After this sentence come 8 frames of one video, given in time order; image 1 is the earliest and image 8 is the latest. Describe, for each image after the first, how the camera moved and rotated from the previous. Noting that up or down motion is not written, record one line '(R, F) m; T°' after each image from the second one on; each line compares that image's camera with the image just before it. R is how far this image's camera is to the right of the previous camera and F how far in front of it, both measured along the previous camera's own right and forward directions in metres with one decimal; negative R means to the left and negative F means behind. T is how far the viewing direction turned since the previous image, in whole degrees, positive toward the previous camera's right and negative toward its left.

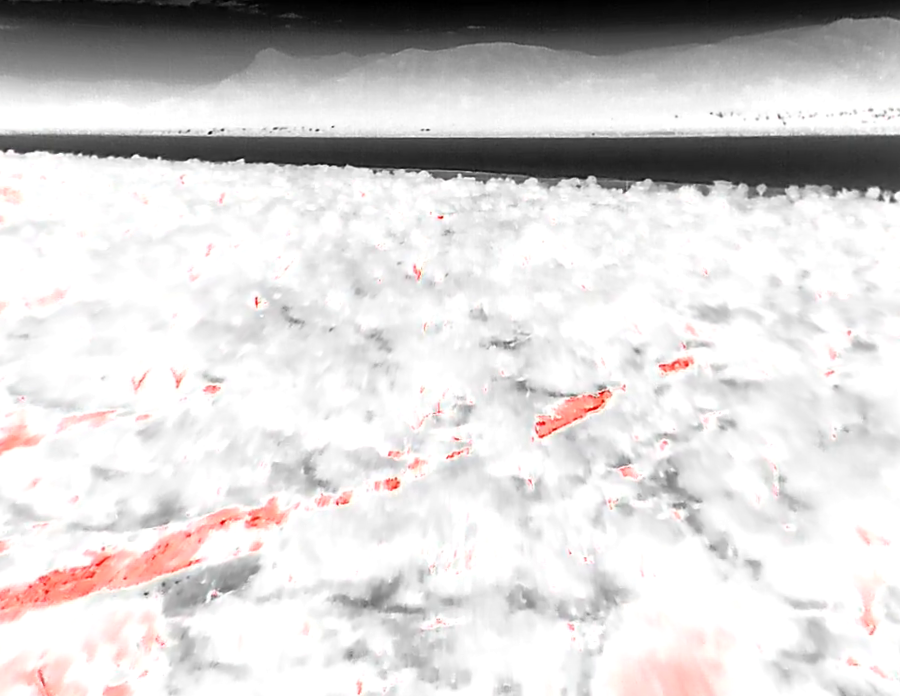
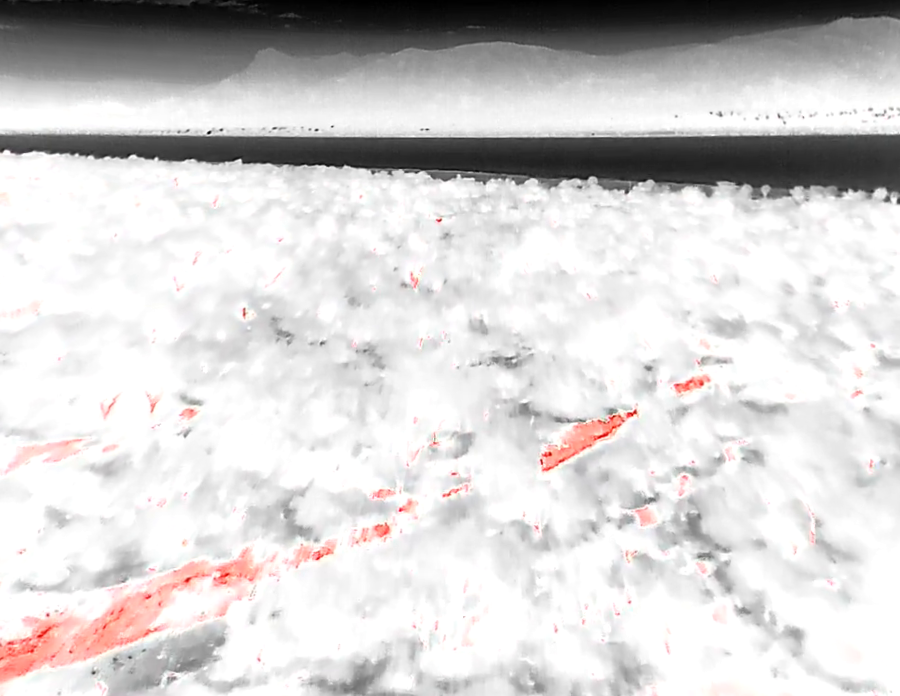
(0.0, +0.4) m; 0°
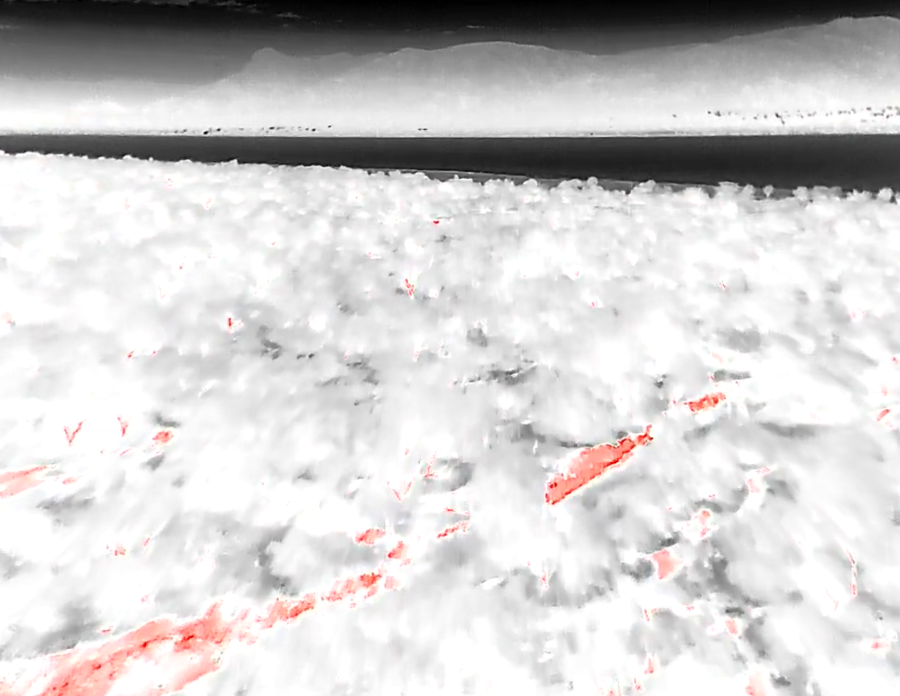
(0.0, +0.4) m; 0°
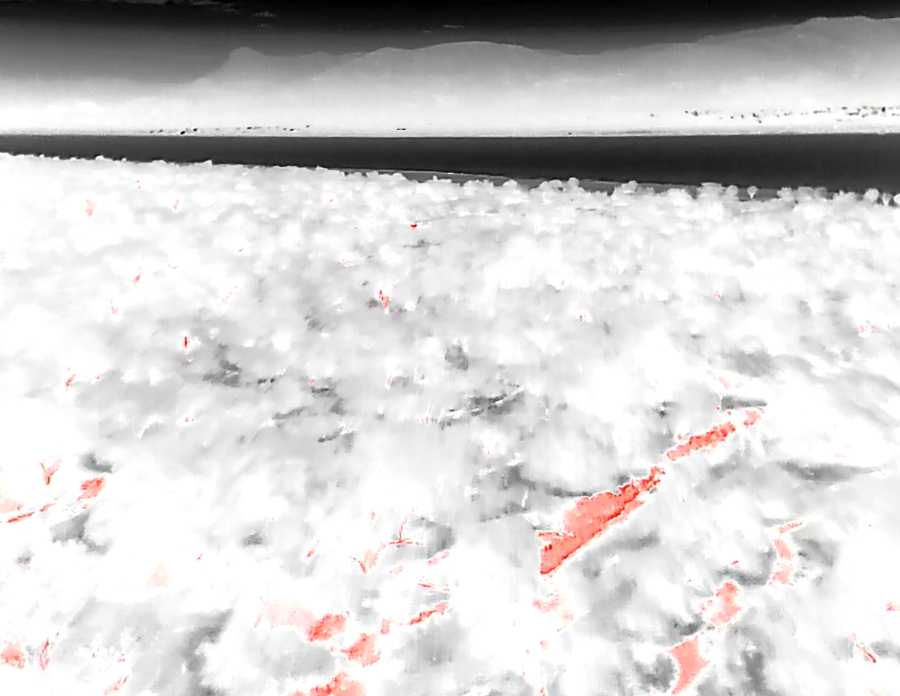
(0.0, +0.6) m; +2°
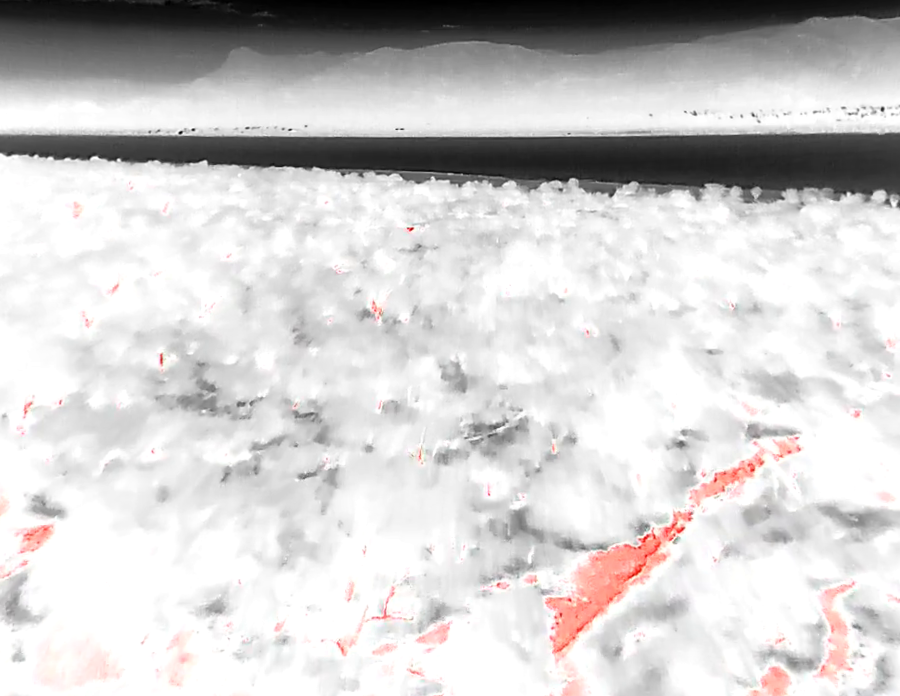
(0.0, +0.4) m; 0°
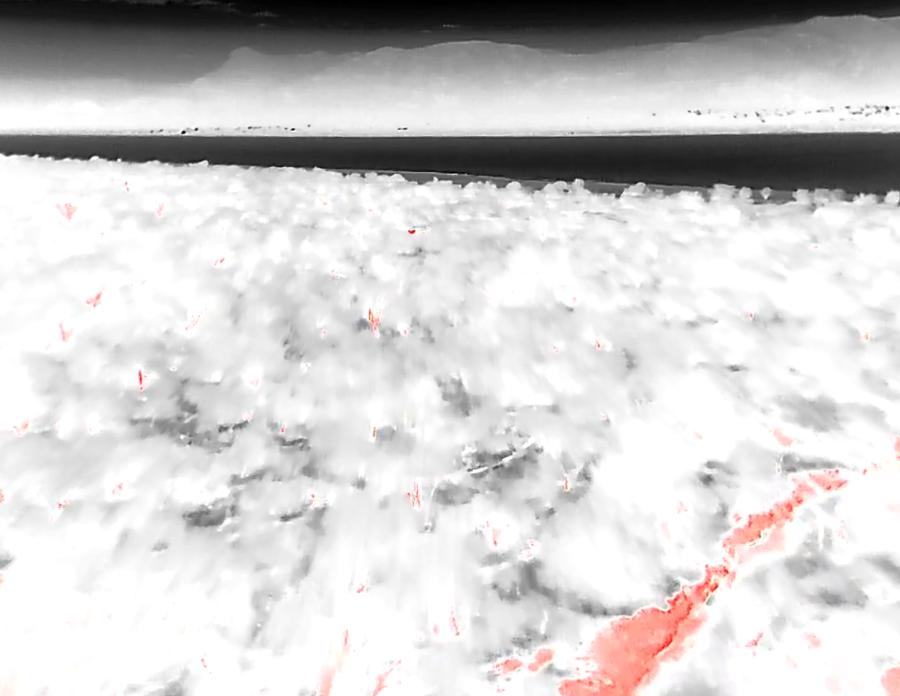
(0.0, +0.4) m; 0°
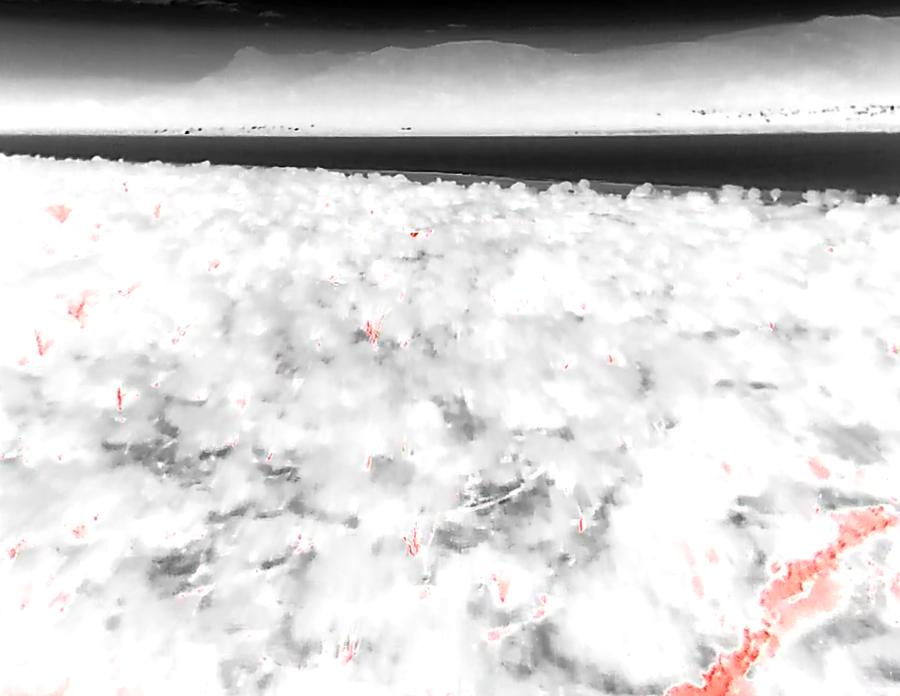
(0.0, +0.4) m; 0°
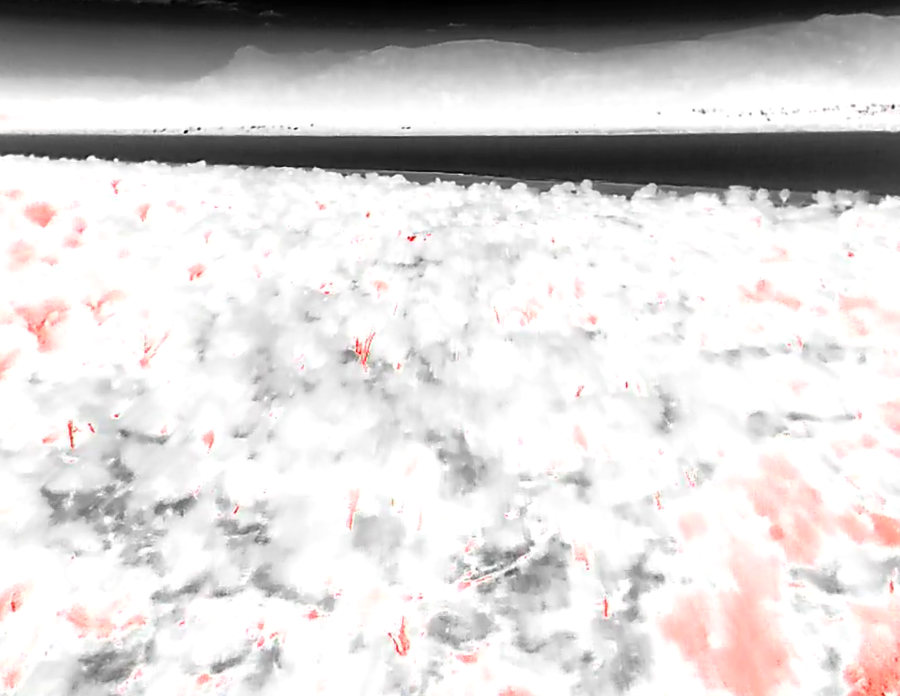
(0.0, +0.6) m; 0°
